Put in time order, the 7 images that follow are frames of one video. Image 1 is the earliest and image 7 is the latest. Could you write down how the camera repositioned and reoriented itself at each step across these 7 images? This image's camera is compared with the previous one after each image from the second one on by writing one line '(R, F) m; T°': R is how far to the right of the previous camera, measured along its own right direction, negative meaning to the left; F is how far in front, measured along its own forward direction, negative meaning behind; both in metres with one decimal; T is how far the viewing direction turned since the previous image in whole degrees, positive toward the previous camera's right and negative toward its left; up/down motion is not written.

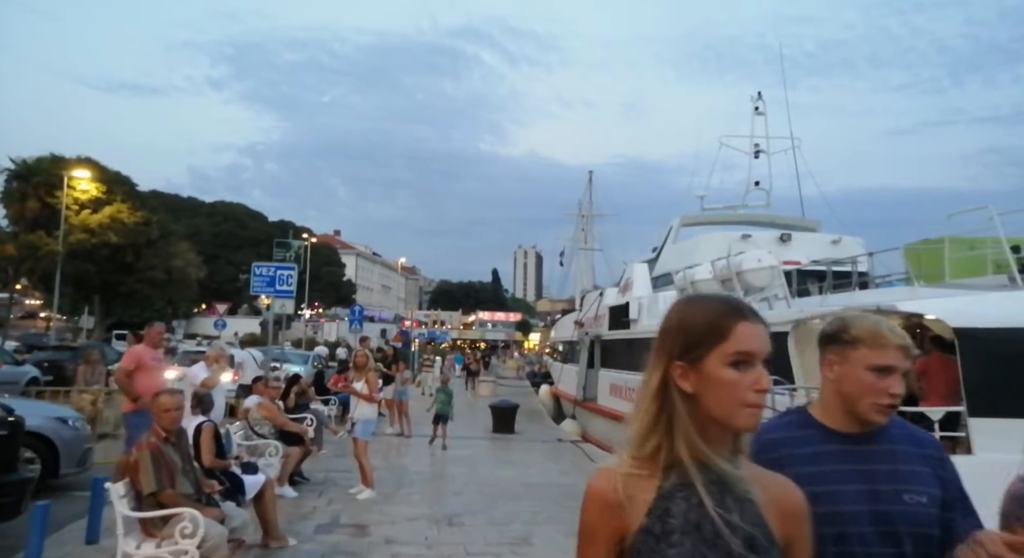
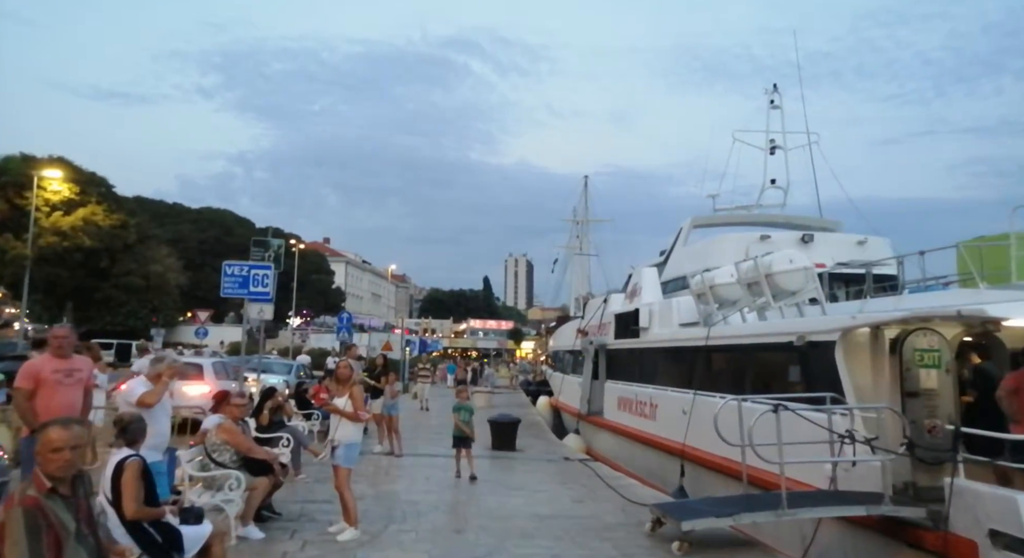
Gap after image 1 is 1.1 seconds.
(-0.2, +1.2) m; +1°
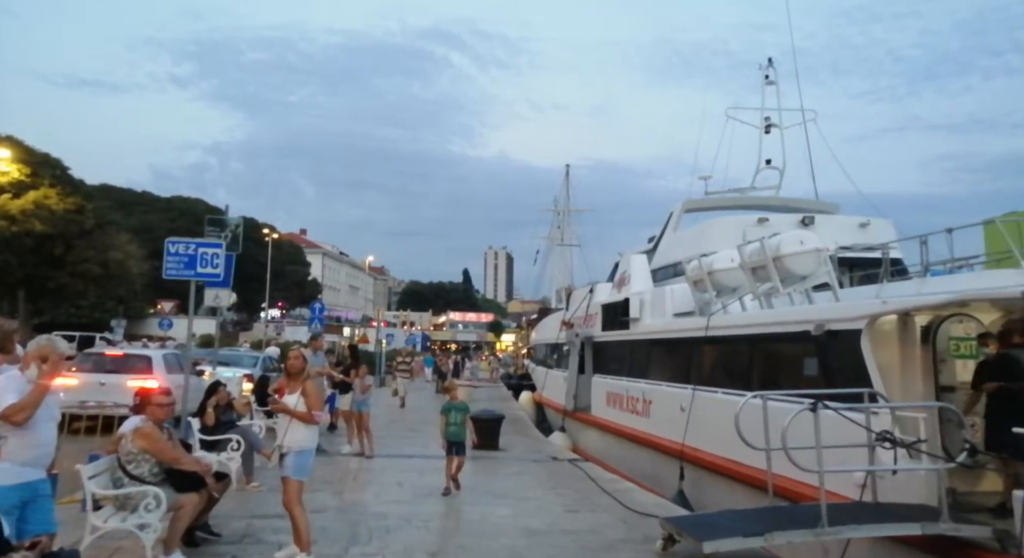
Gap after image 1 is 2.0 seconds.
(-0.1, +1.1) m; +2°
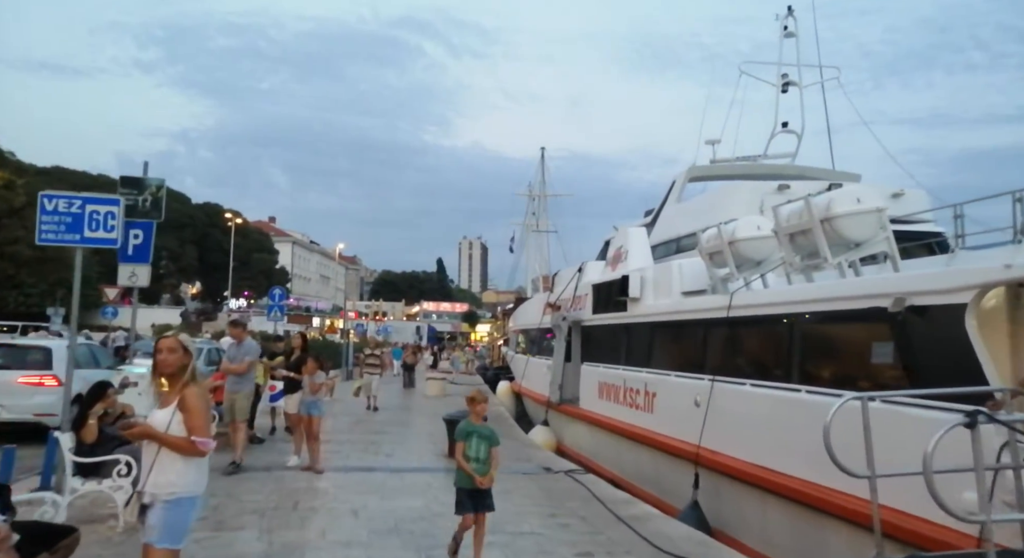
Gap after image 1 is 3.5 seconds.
(-0.1, +1.9) m; +2°
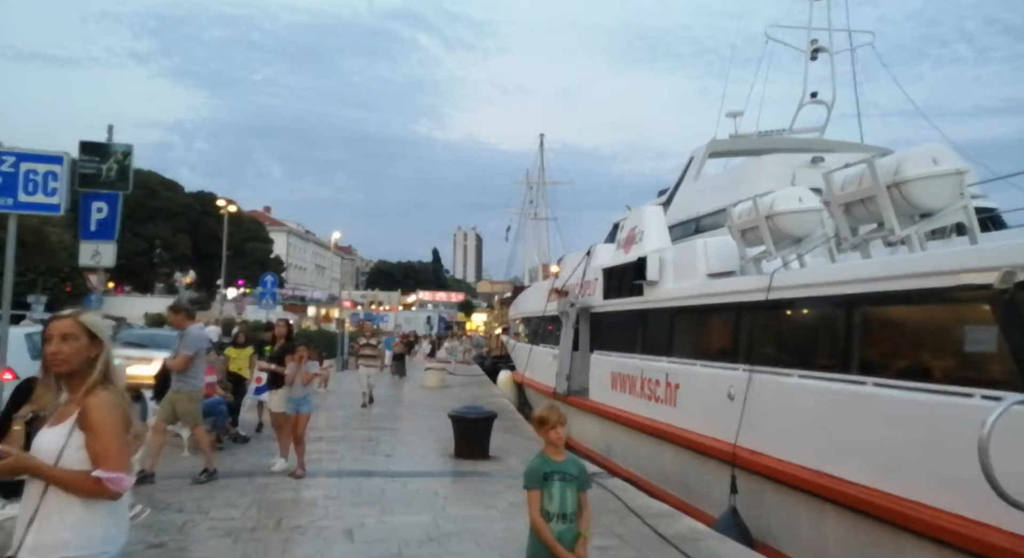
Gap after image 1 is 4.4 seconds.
(-0.2, +1.1) m; 0°
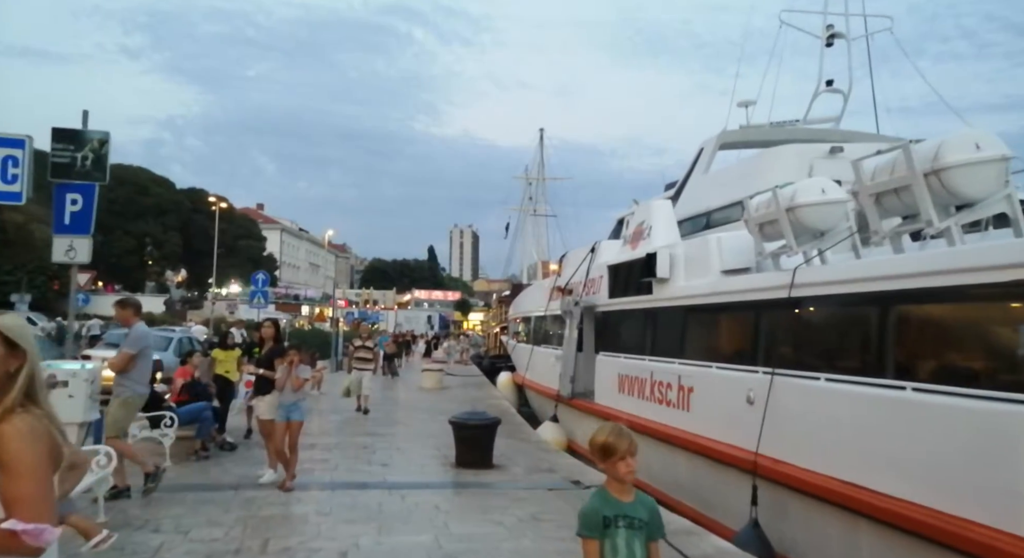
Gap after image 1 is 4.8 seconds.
(-0.1, +0.5) m; 0°
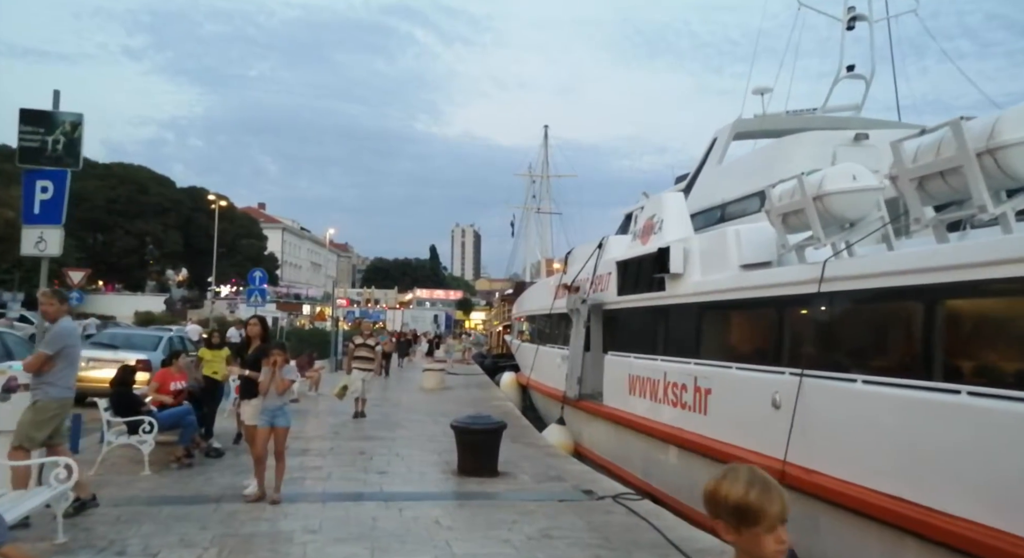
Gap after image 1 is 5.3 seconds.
(0.0, +0.6) m; 0°
